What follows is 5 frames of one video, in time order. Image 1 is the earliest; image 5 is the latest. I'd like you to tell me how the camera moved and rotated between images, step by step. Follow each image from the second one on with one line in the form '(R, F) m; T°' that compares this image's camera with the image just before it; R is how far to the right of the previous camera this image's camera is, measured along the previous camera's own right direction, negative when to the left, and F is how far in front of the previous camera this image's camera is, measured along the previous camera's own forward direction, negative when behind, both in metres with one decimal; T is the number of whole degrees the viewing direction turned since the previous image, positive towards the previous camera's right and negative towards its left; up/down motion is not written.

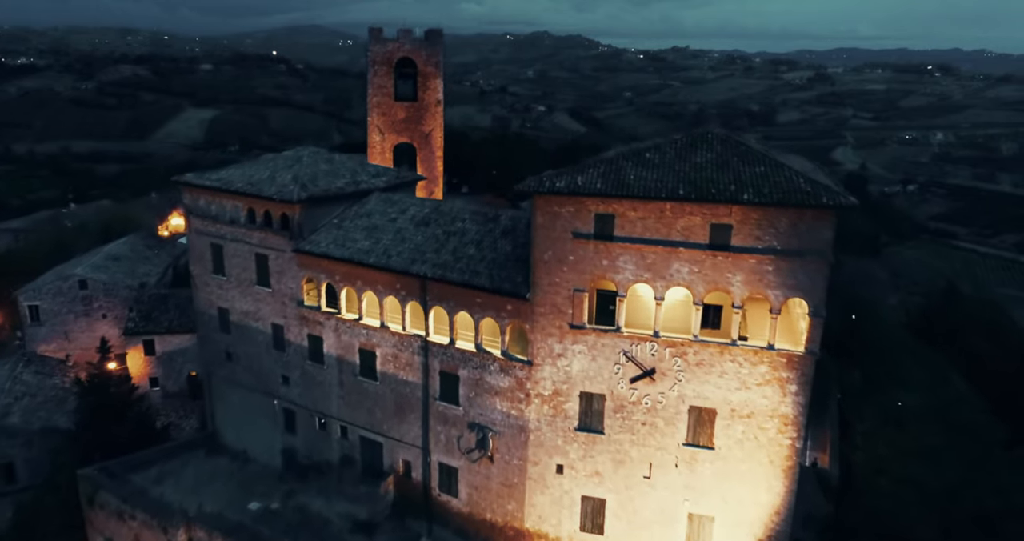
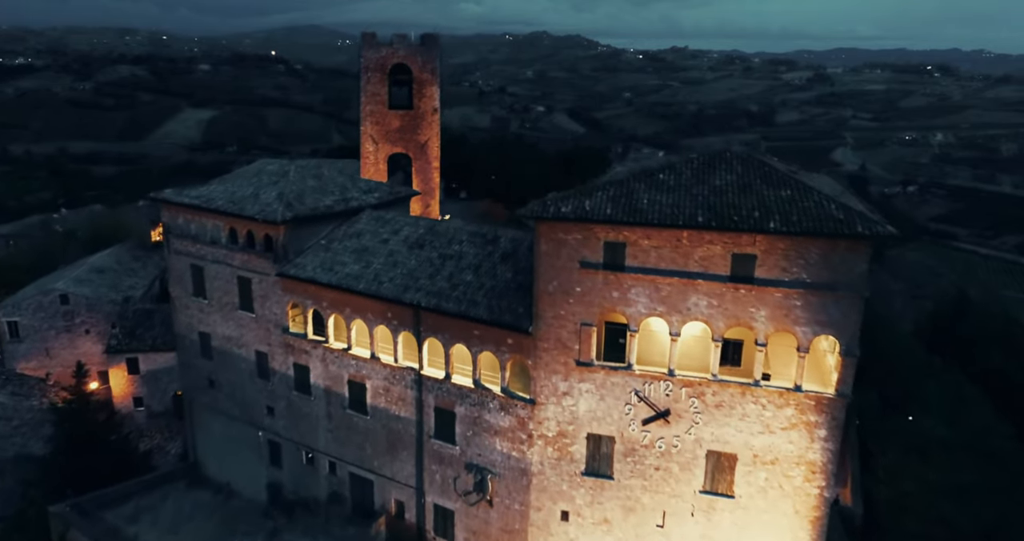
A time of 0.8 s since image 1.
(0.0, +1.6) m; 0°
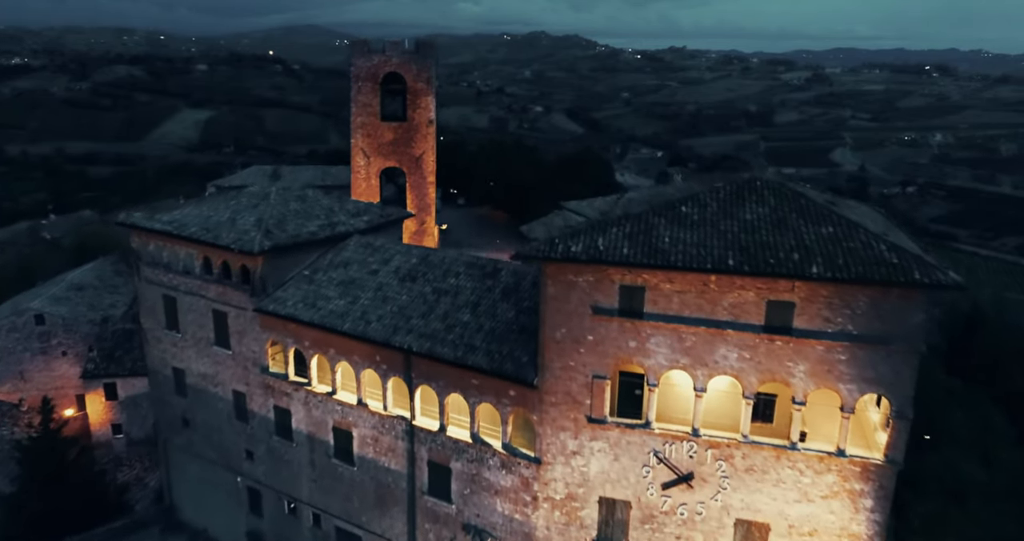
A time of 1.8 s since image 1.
(-0.1, +2.0) m; 0°
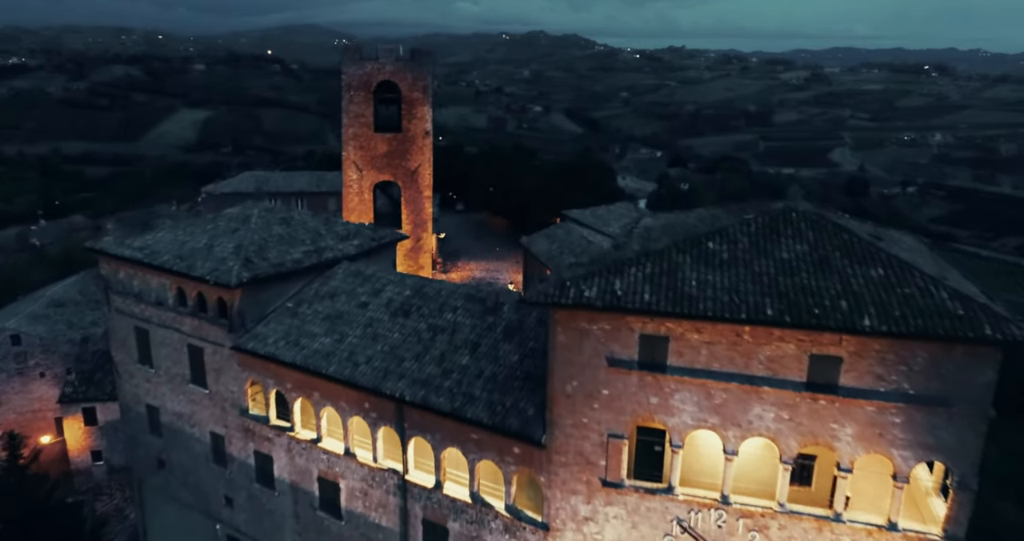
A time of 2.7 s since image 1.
(-0.1, +1.8) m; 0°
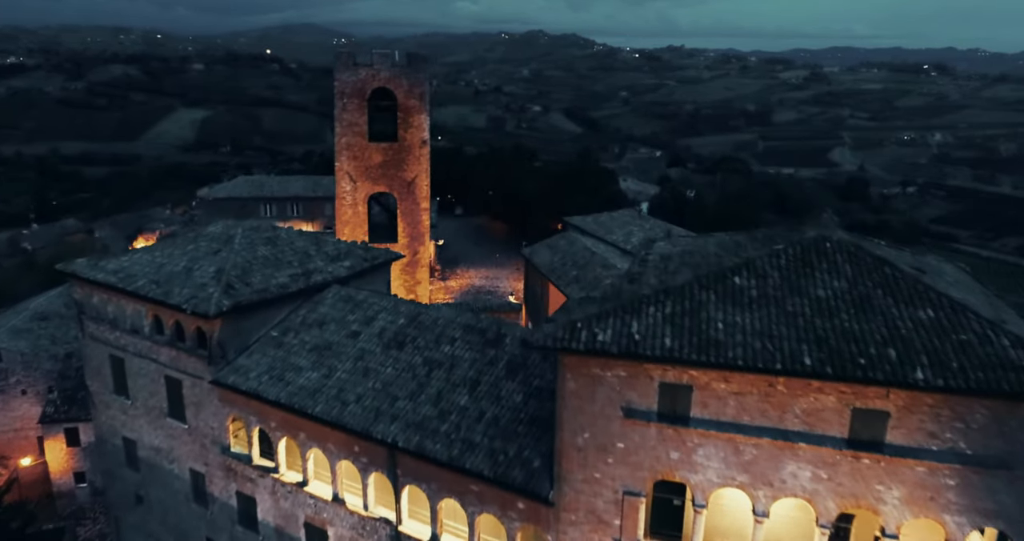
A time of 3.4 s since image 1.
(-0.1, +1.4) m; 0°
